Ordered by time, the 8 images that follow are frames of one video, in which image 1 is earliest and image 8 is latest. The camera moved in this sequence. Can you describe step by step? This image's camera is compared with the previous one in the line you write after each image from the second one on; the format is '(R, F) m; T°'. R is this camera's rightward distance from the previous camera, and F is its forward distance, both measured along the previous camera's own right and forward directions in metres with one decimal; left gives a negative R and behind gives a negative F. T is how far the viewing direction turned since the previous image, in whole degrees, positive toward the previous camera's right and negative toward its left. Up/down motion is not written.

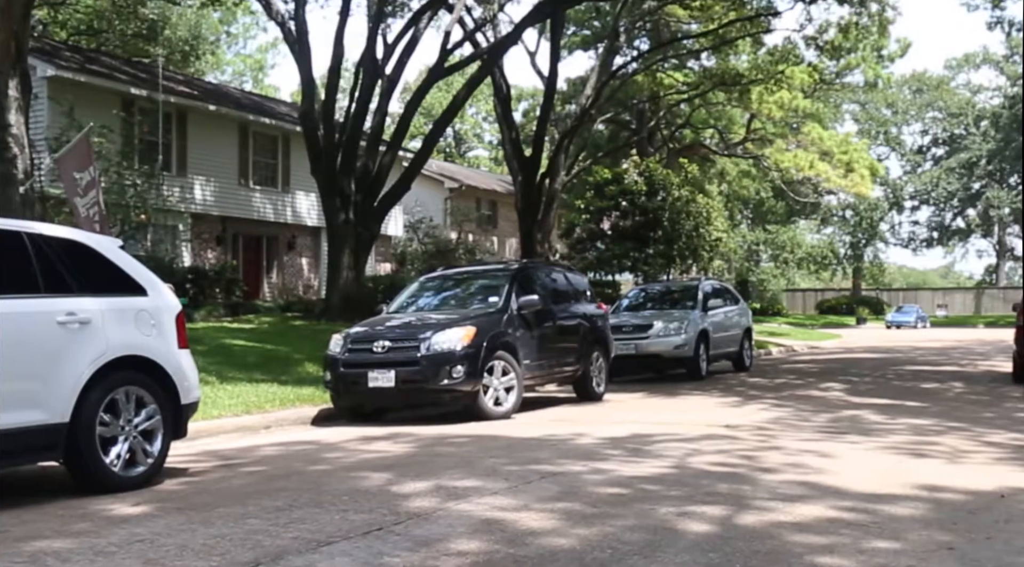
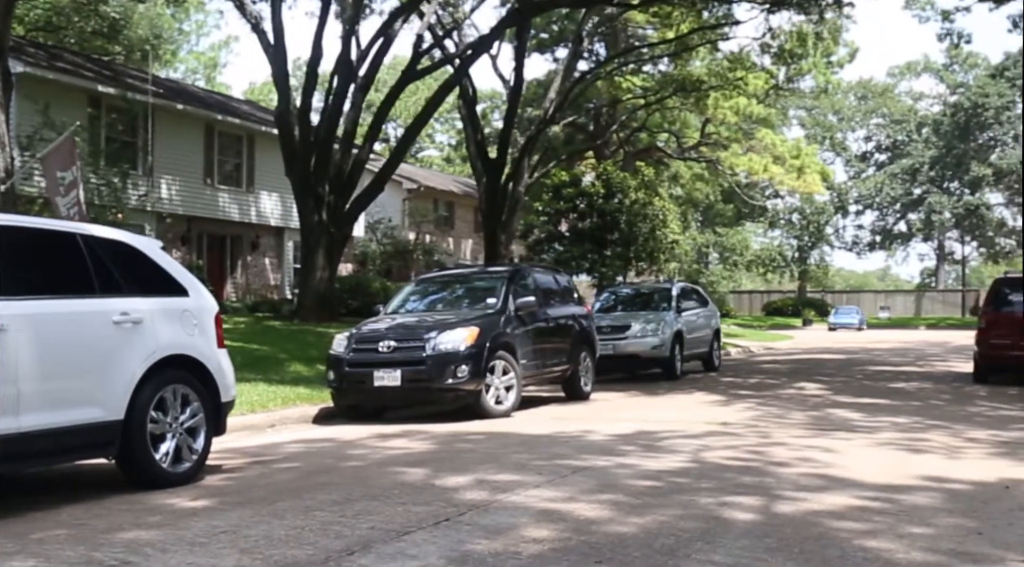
(-0.5, -0.2) m; +3°
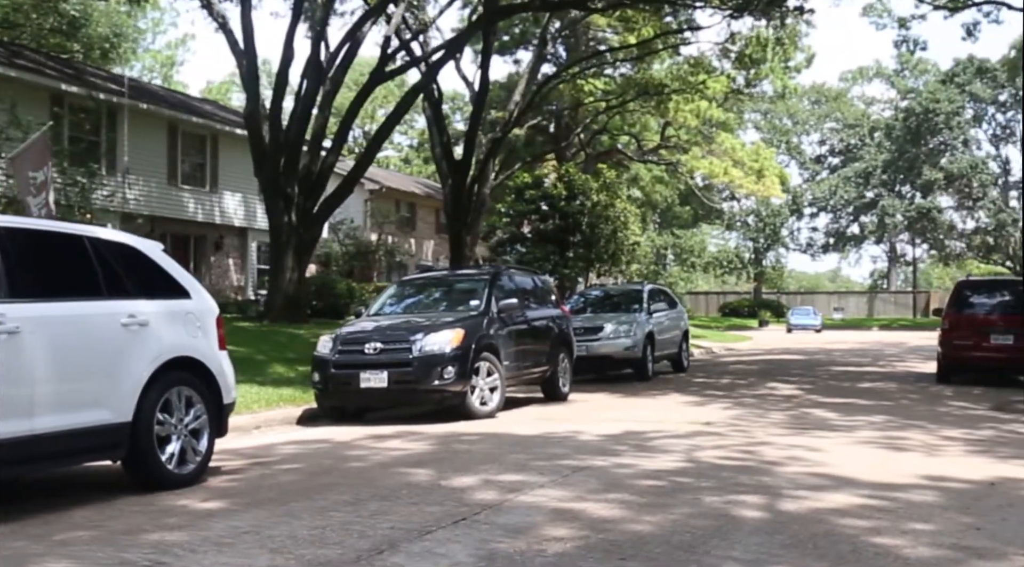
(-0.3, -0.1) m; +2°
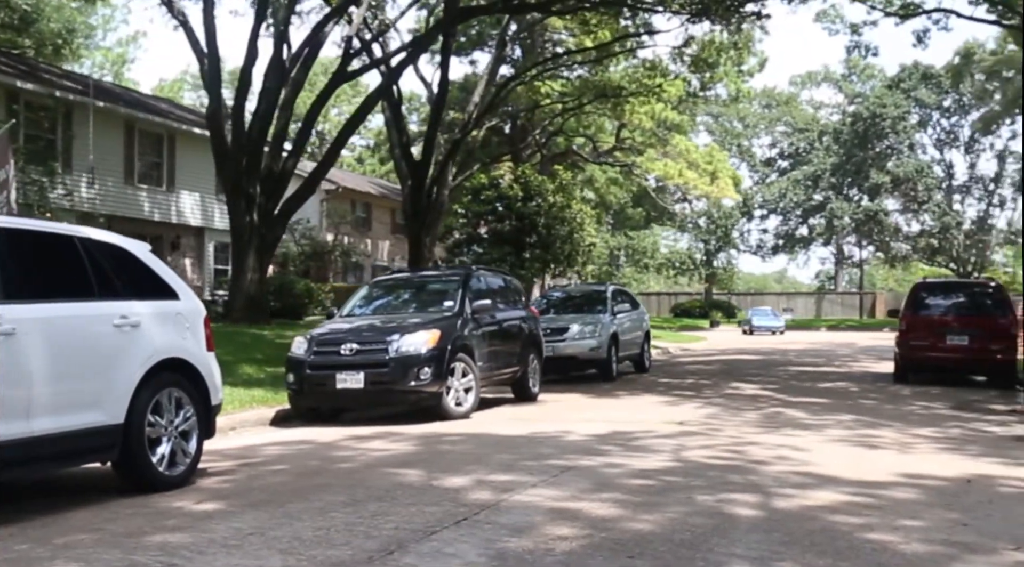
(-0.2, 0.0) m; +3°
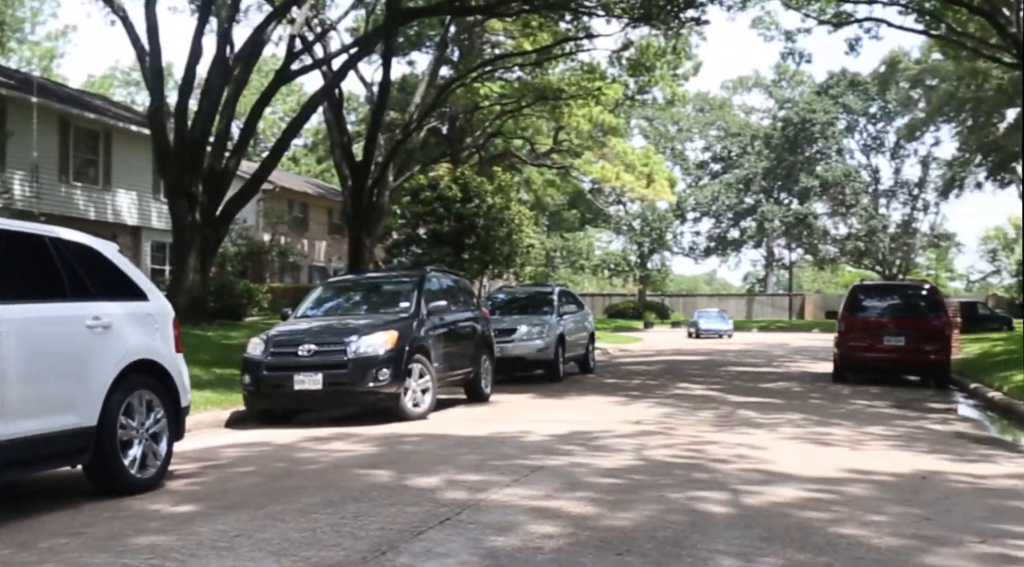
(-0.2, -0.1) m; +4°
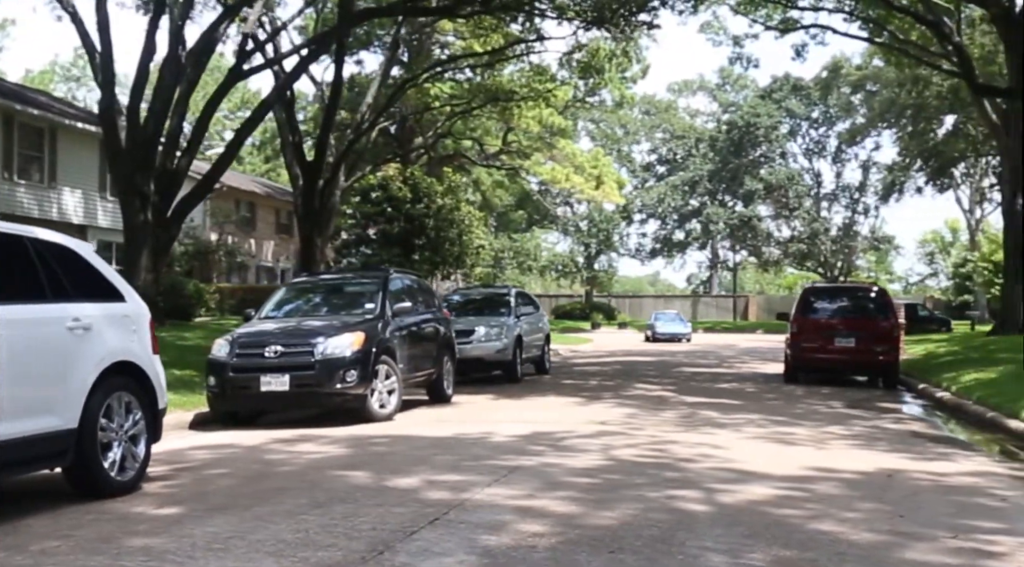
(-0.2, -0.1) m; +3°
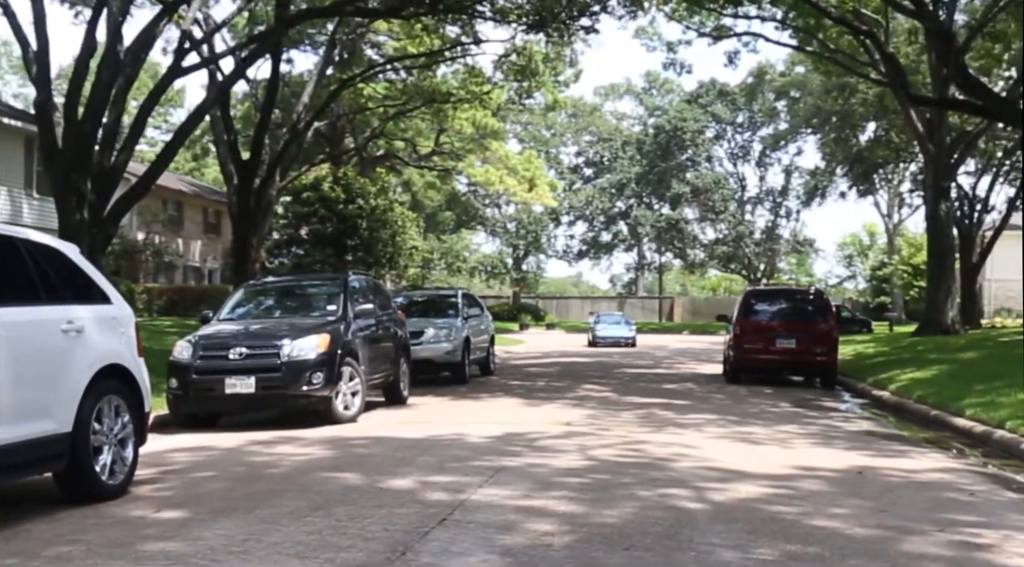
(-0.4, -0.1) m; +4°
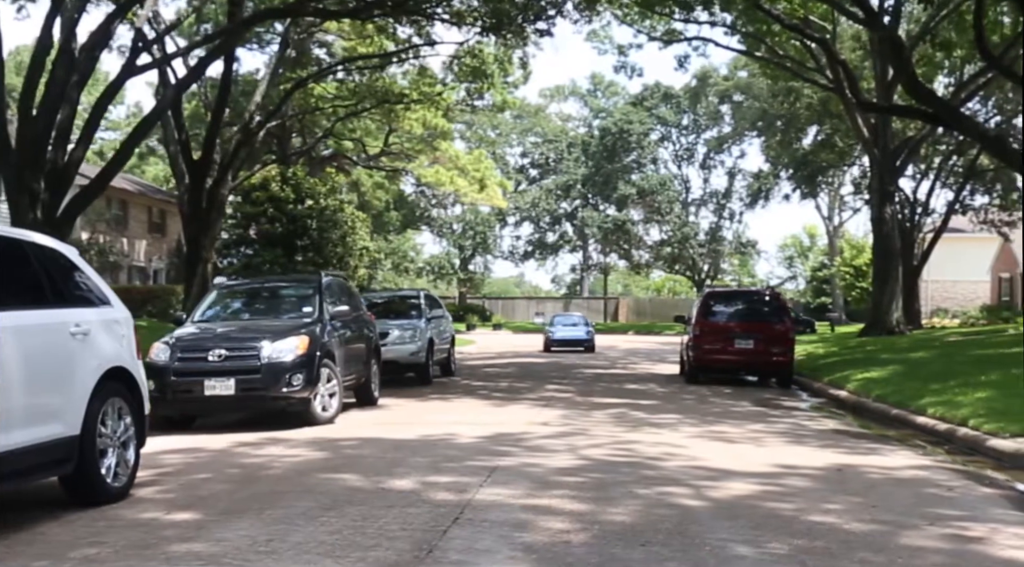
(-0.3, -0.1) m; +3°
